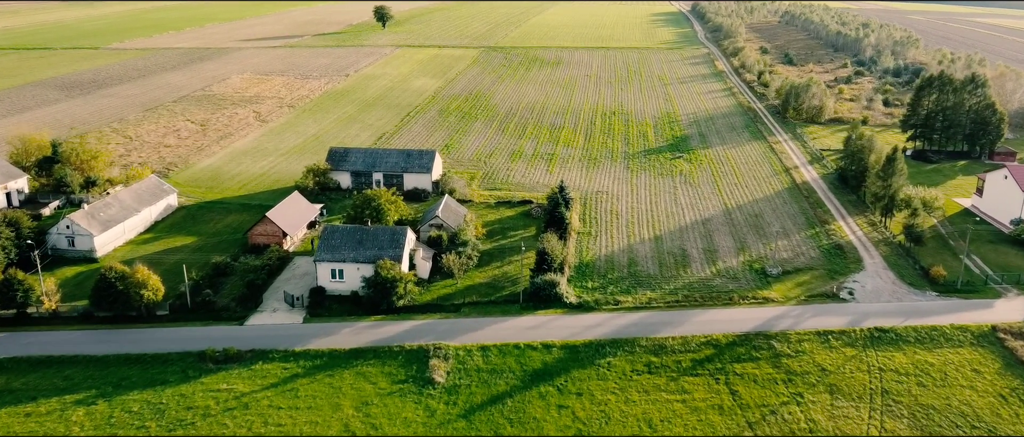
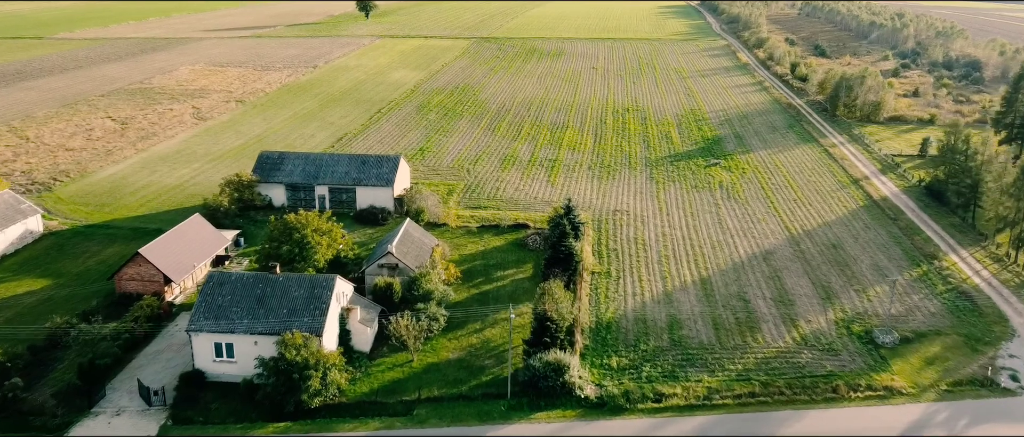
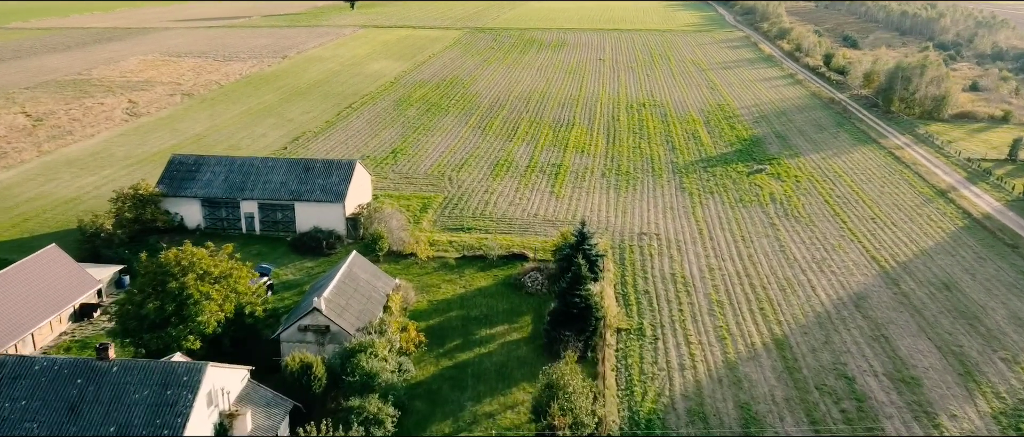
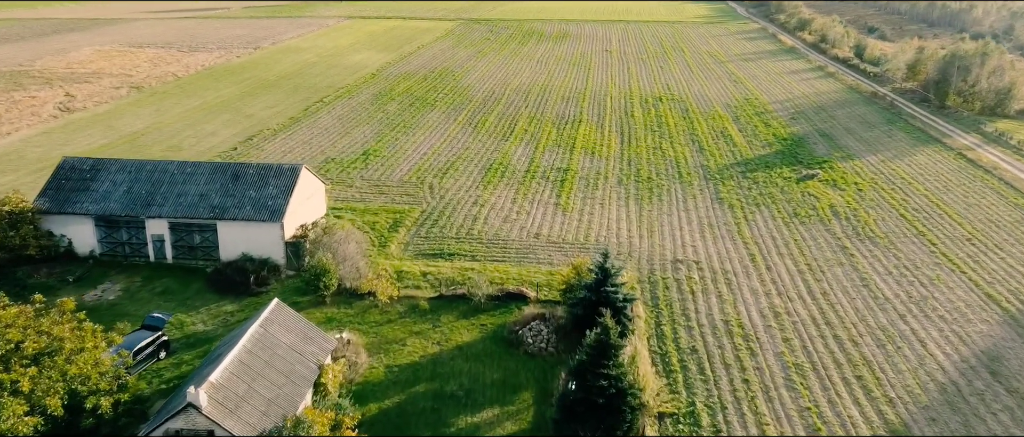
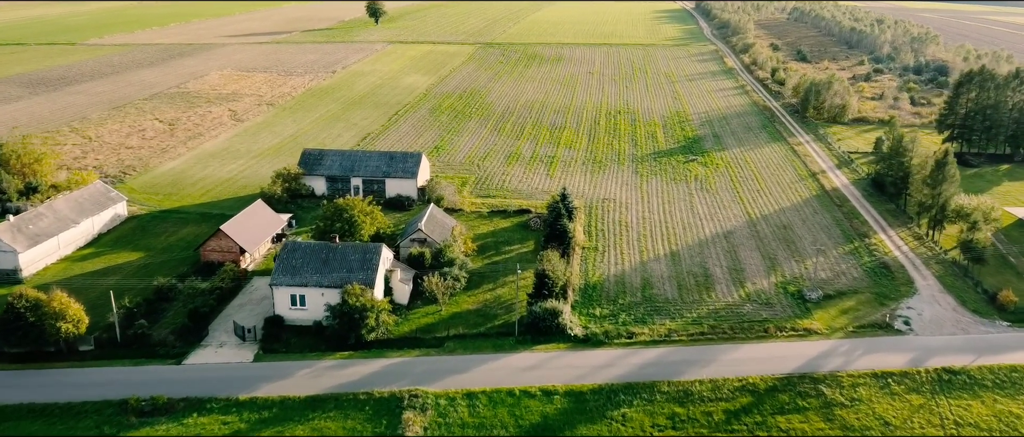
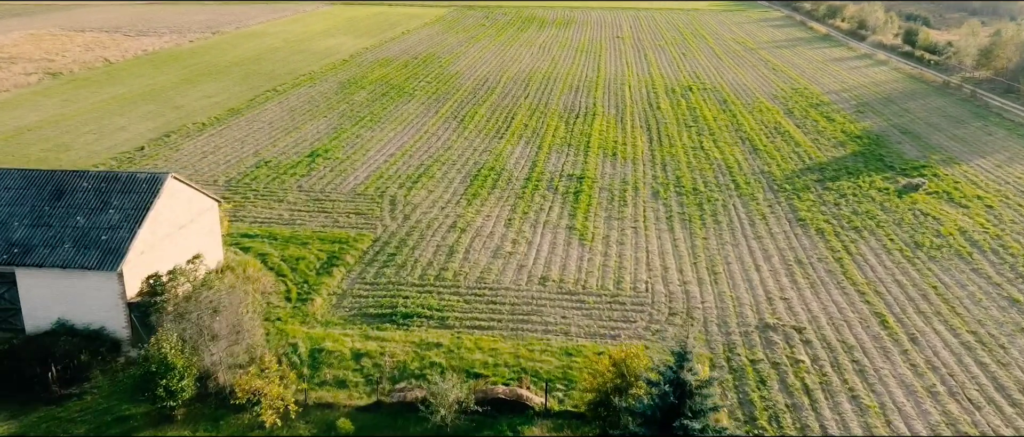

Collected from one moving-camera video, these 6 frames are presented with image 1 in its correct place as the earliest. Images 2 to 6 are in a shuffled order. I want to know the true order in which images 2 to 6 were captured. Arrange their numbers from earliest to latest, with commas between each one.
5, 2, 3, 4, 6
